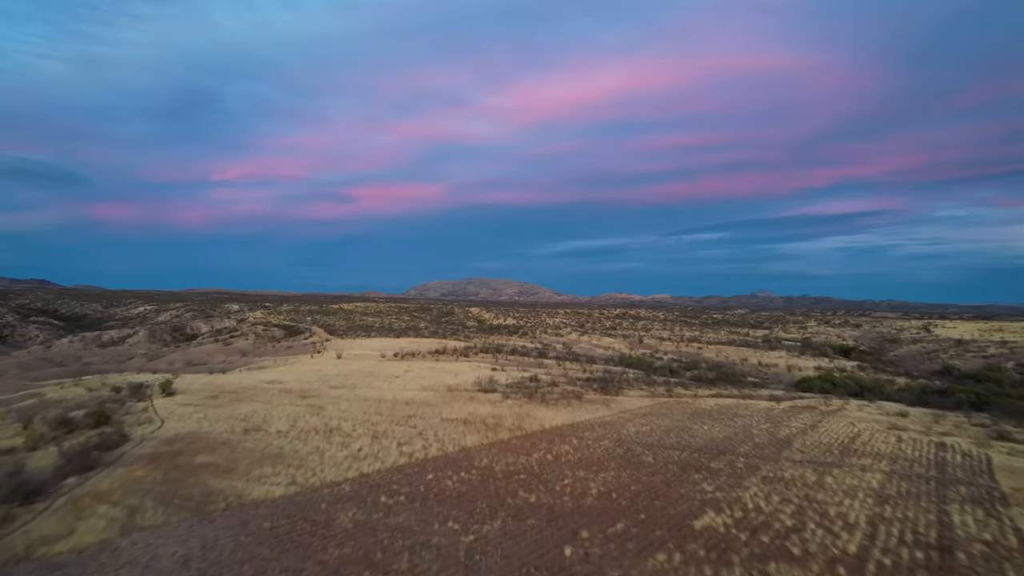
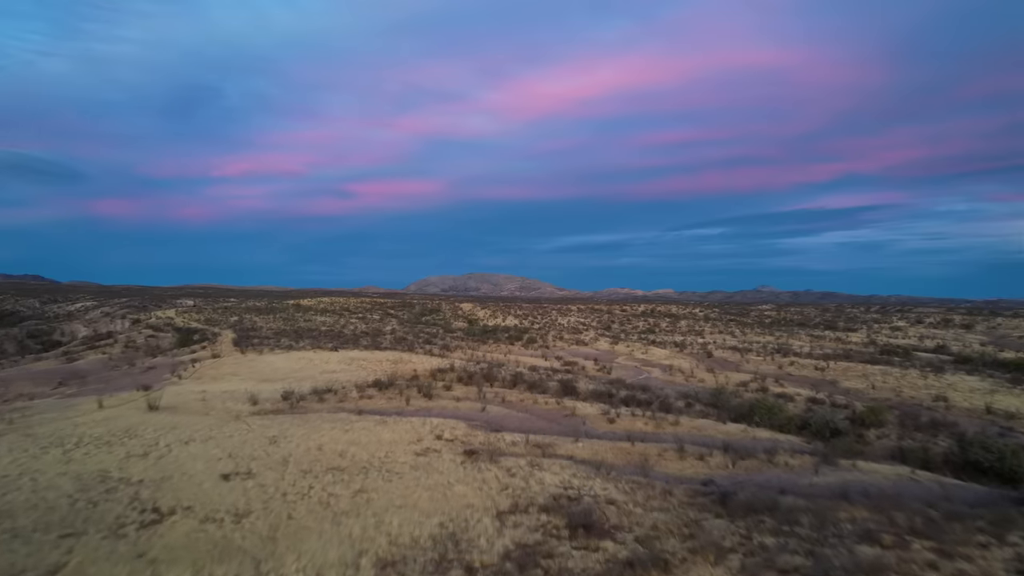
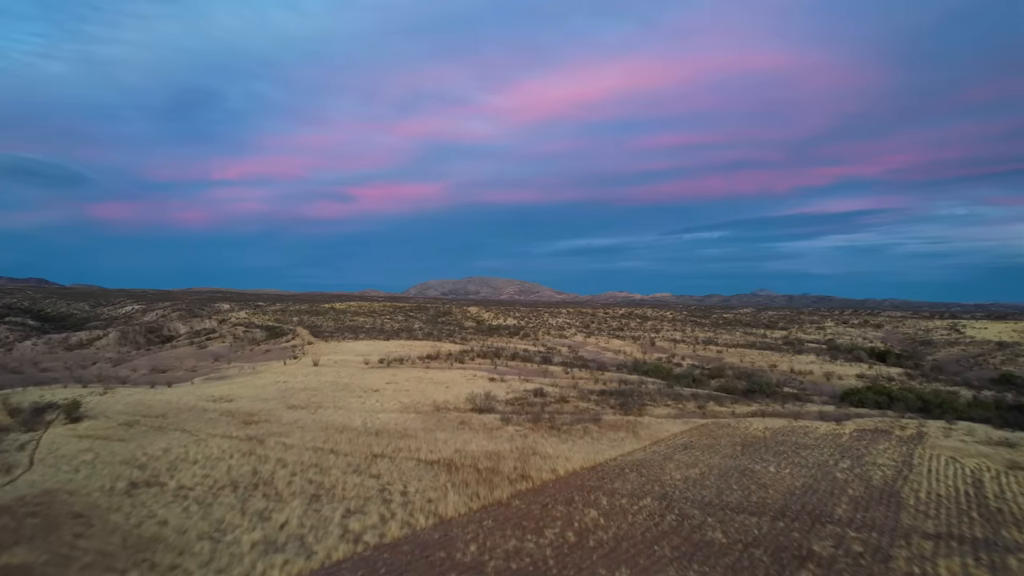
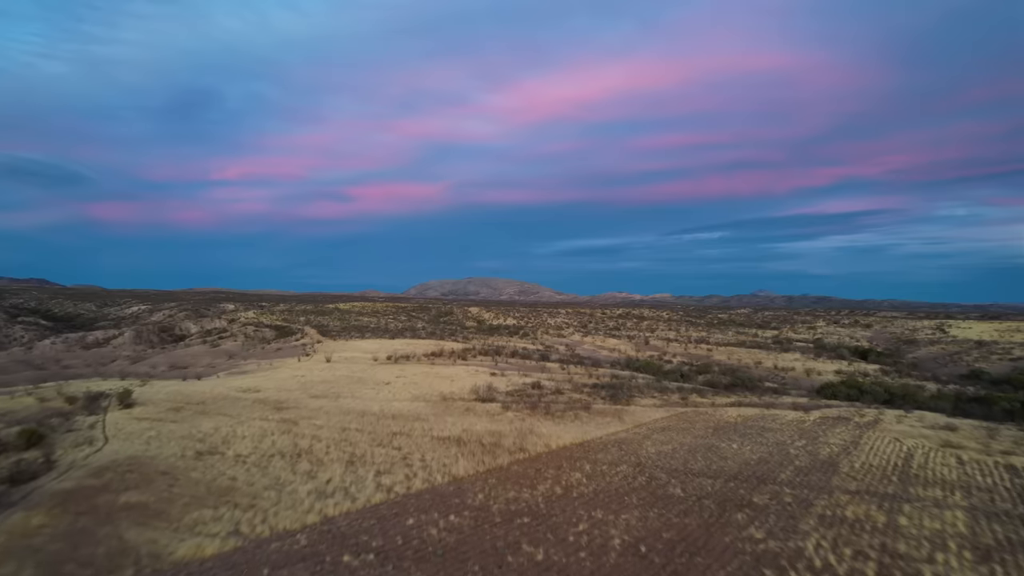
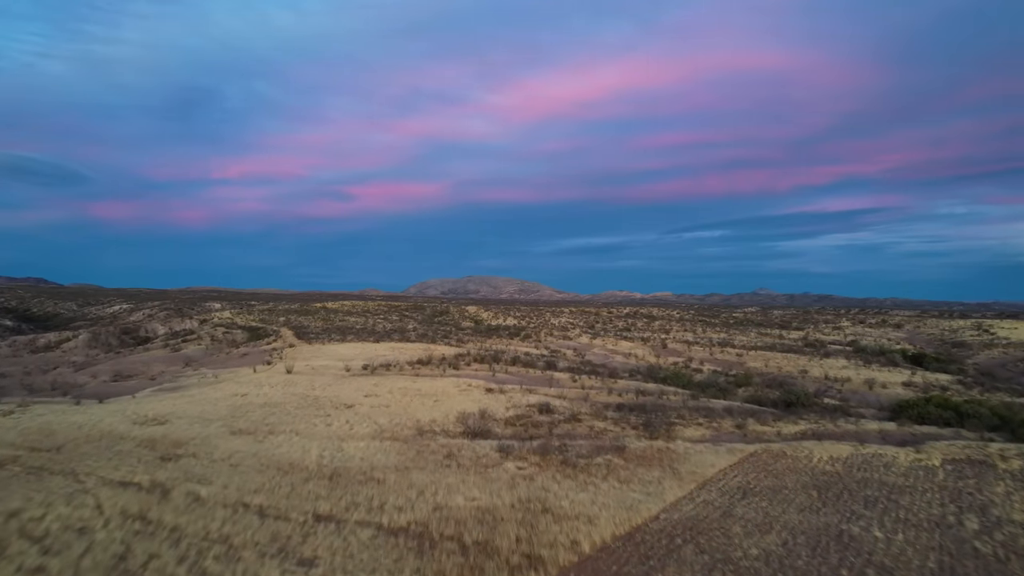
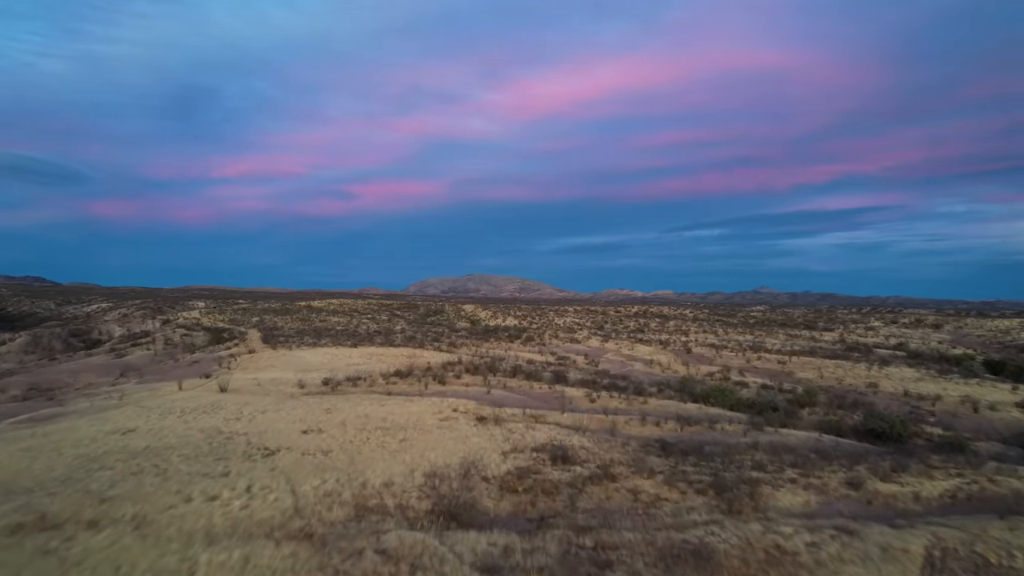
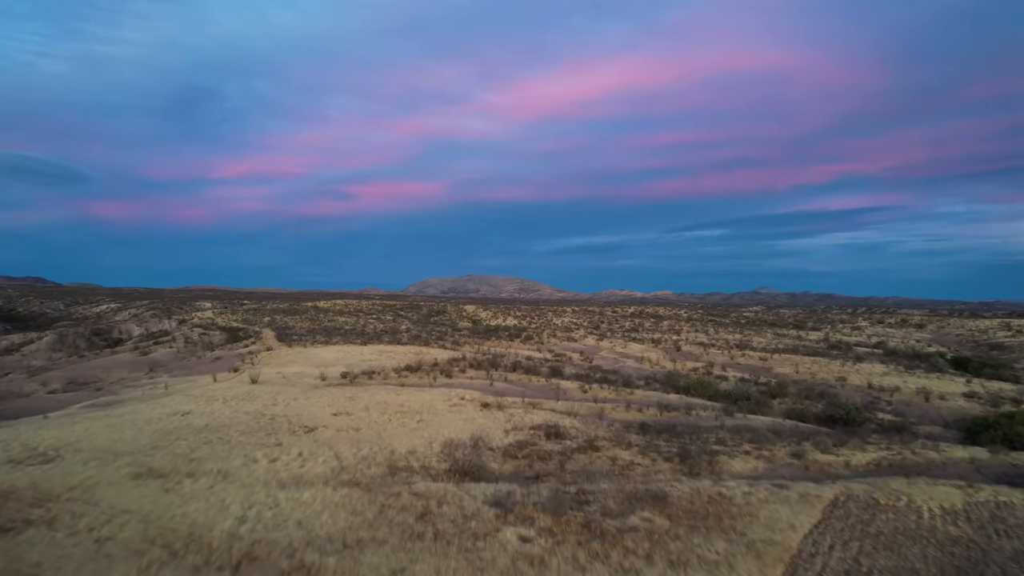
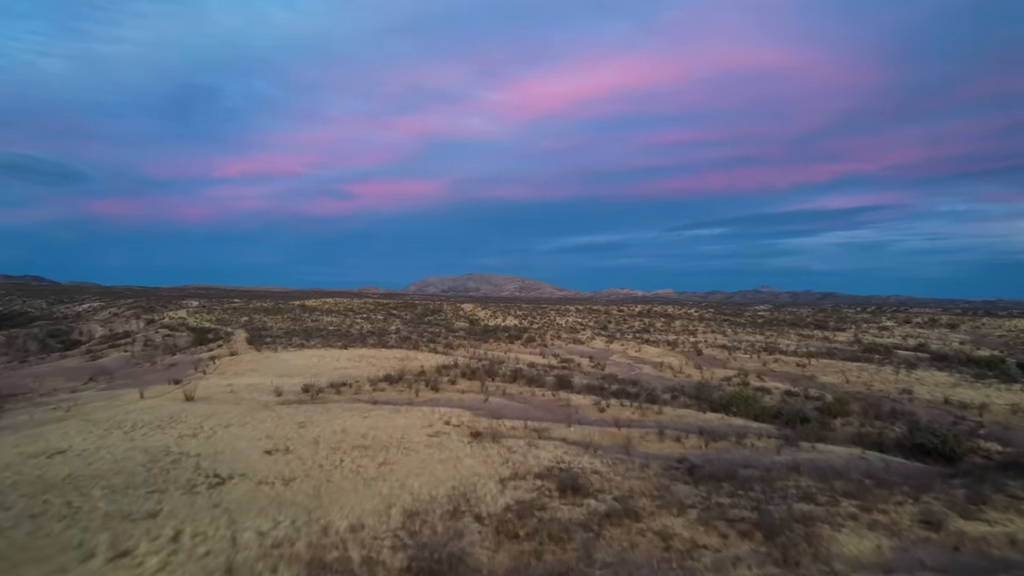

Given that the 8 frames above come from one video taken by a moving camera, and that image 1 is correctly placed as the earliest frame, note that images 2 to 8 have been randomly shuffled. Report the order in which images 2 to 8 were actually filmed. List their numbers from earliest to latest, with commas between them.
4, 3, 5, 7, 6, 8, 2
